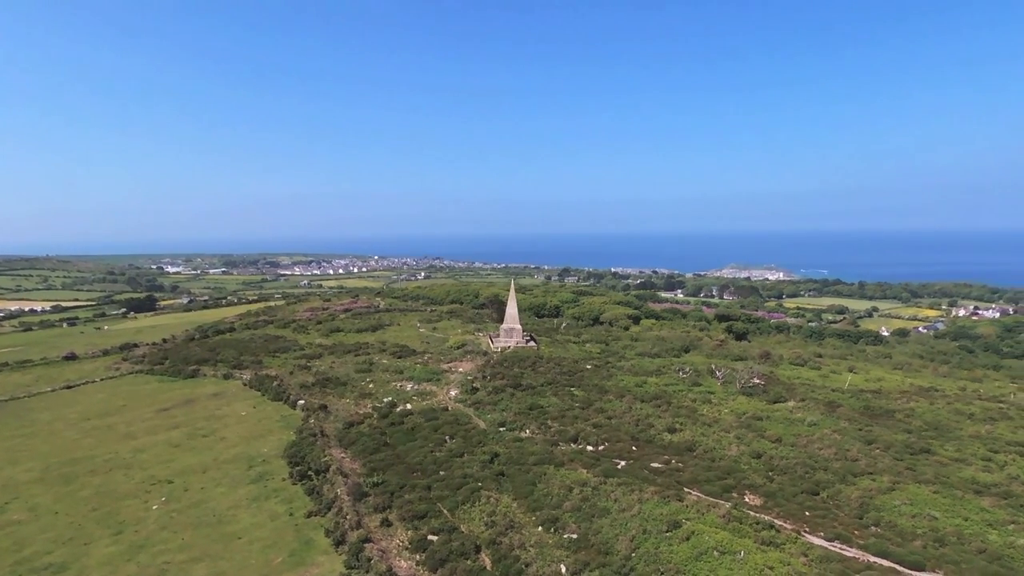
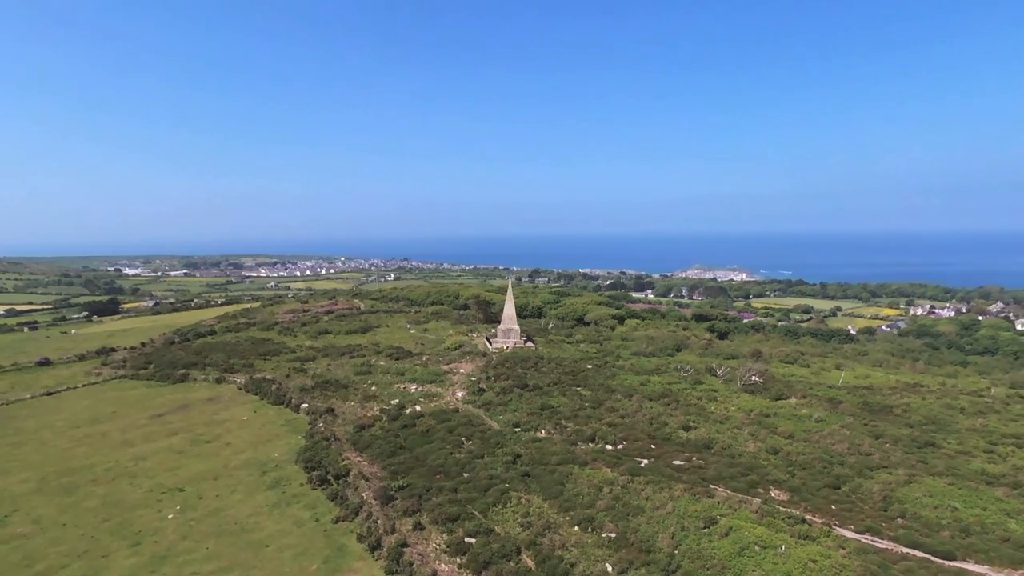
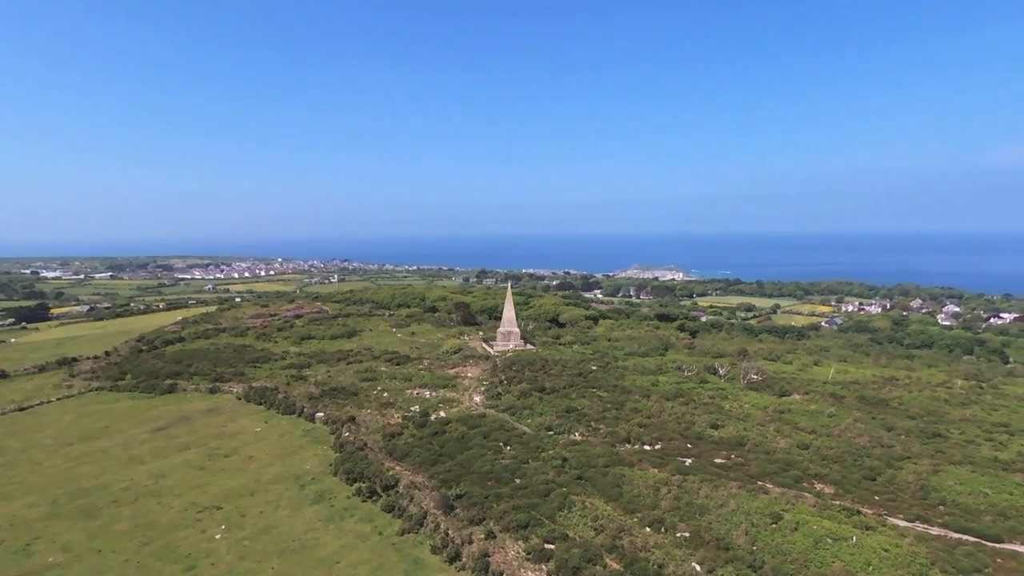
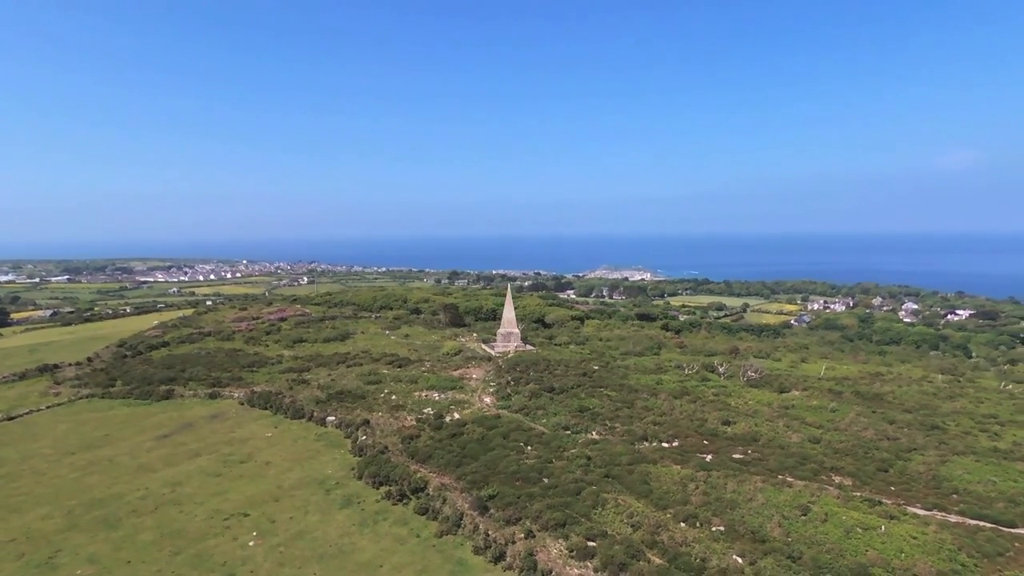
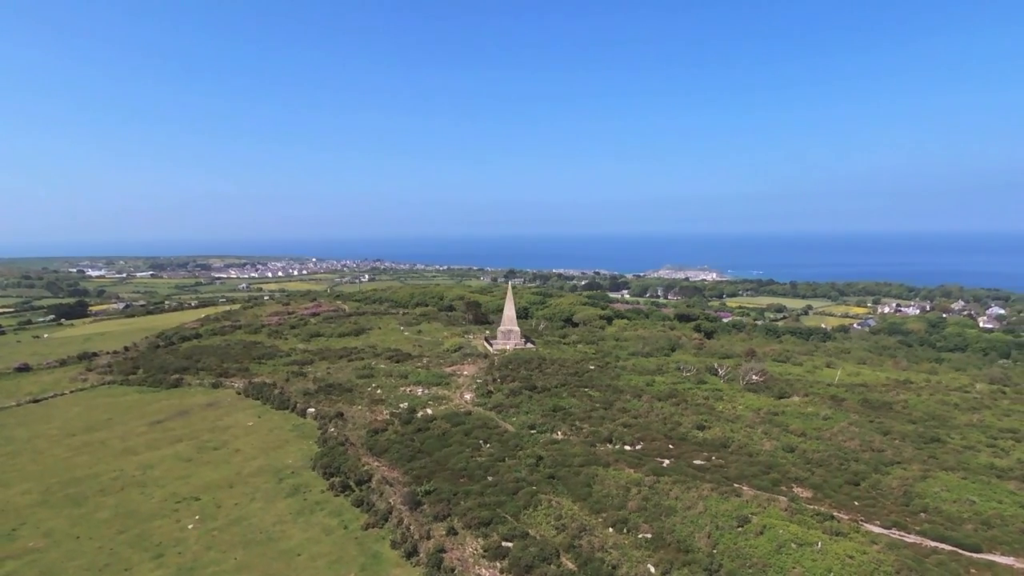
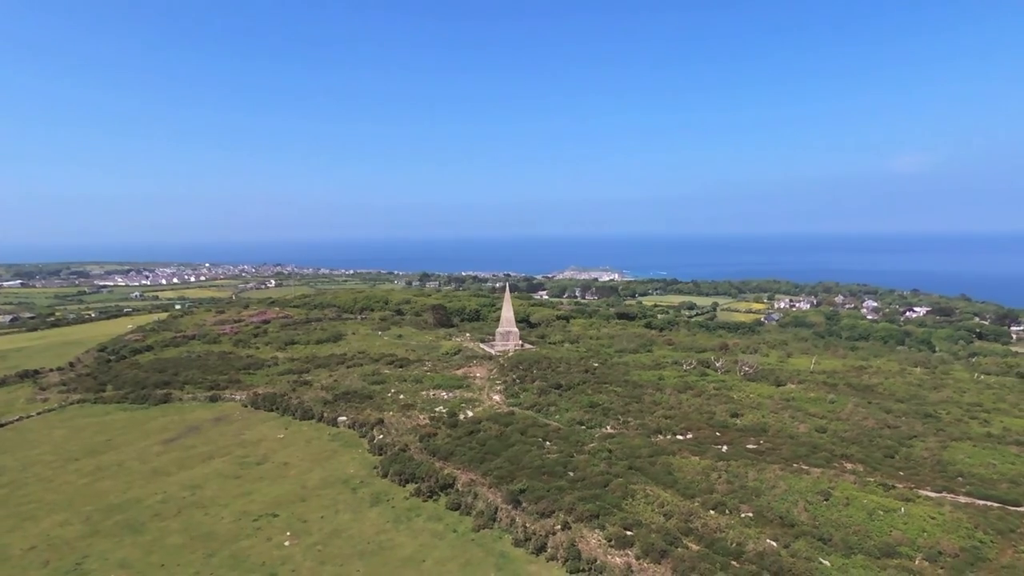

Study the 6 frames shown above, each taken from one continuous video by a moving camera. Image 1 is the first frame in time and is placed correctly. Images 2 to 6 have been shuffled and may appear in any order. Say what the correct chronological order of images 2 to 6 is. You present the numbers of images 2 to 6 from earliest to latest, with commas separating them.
2, 5, 3, 4, 6
